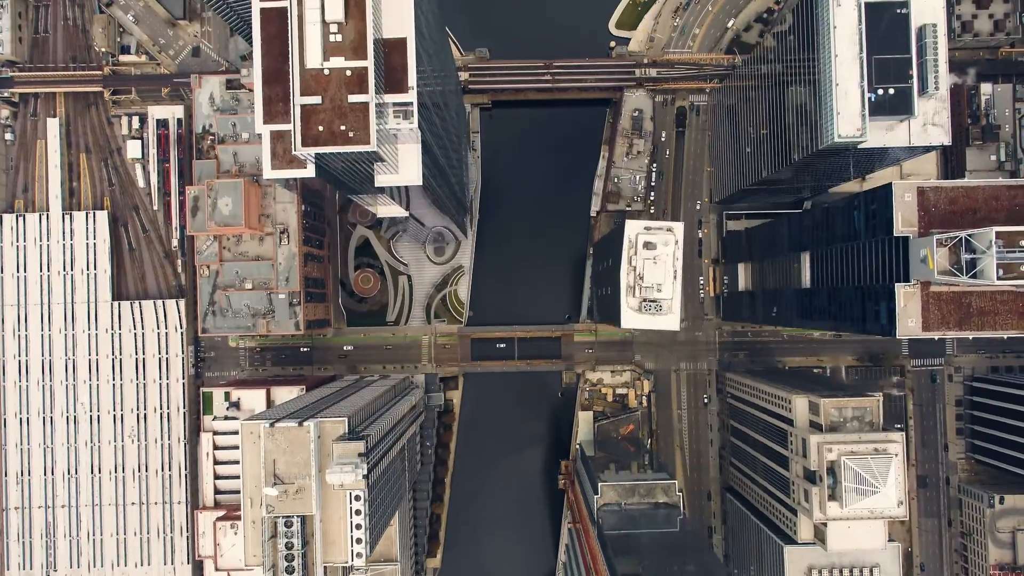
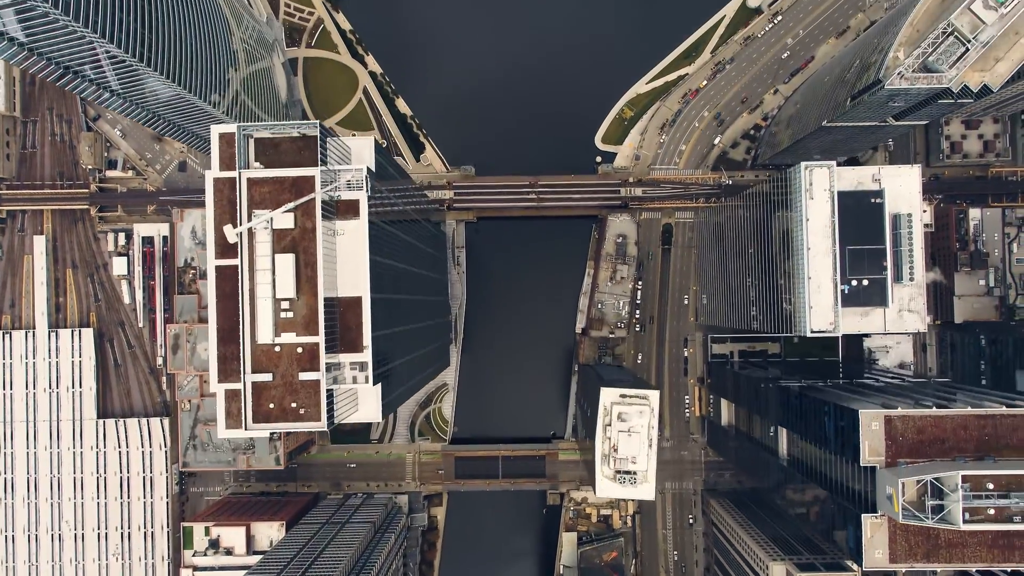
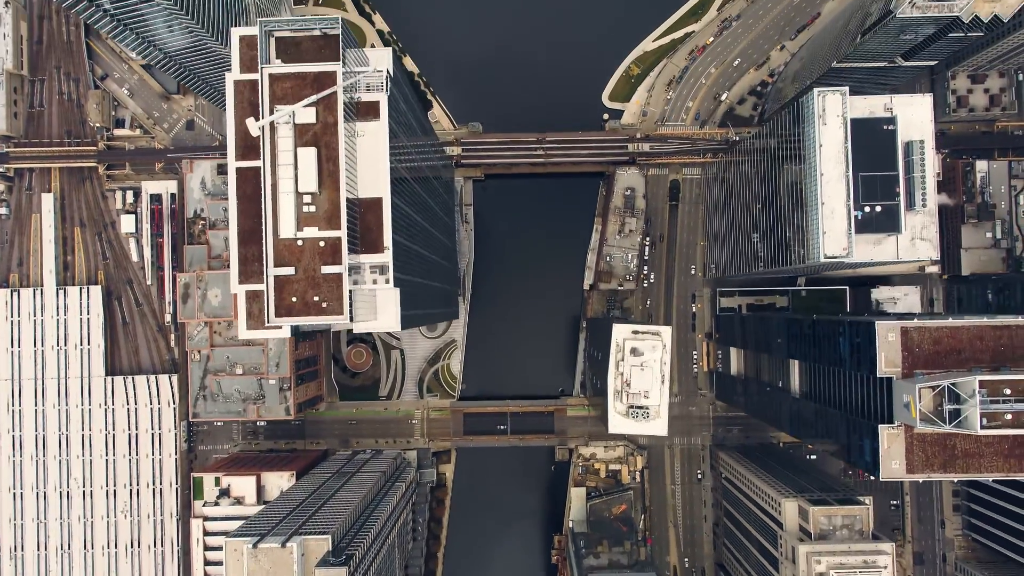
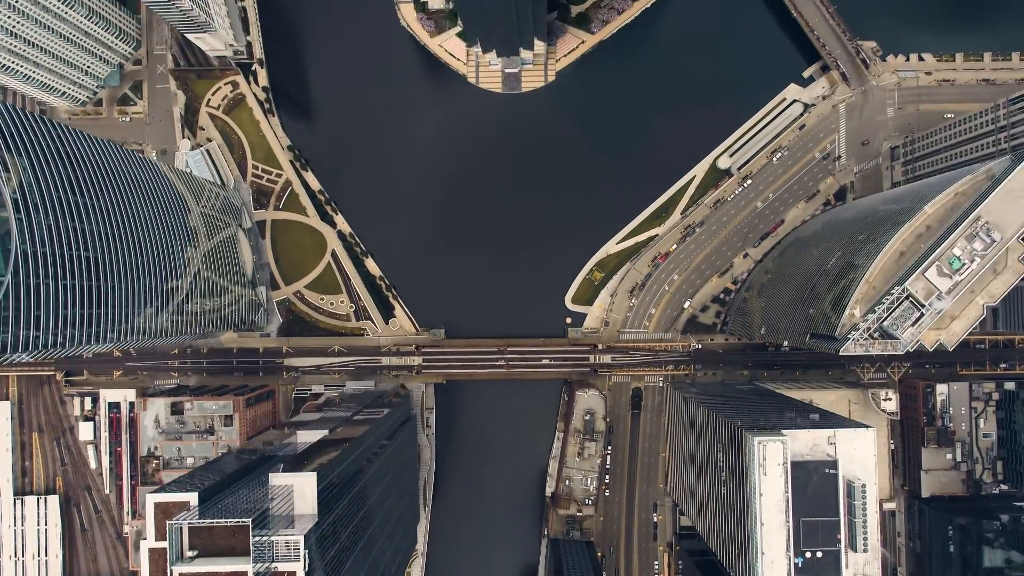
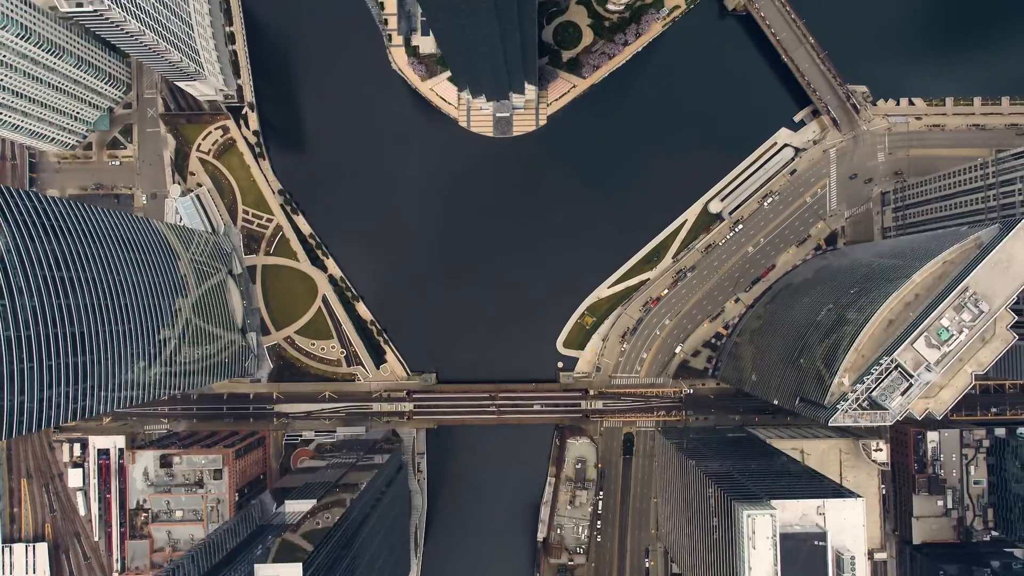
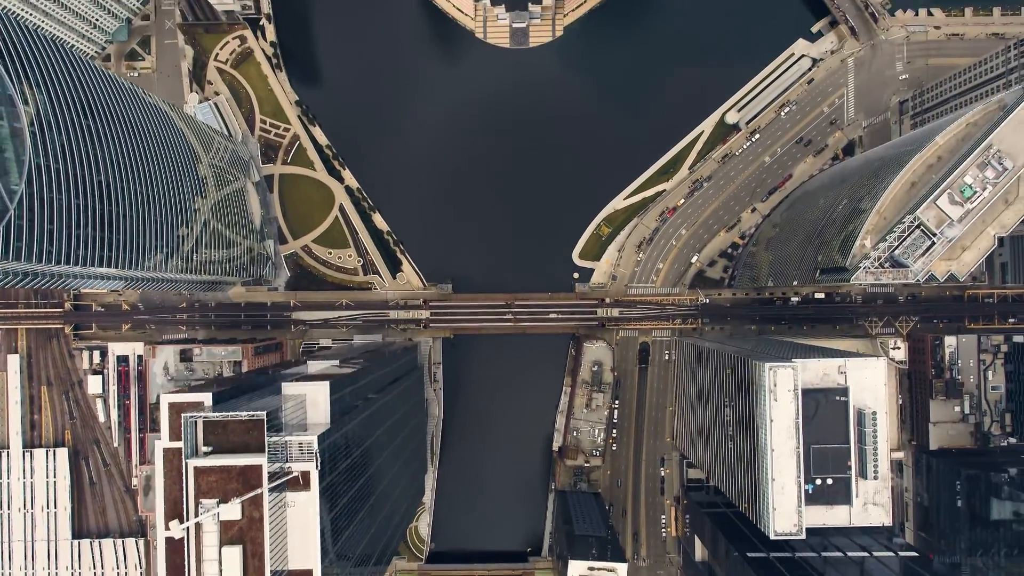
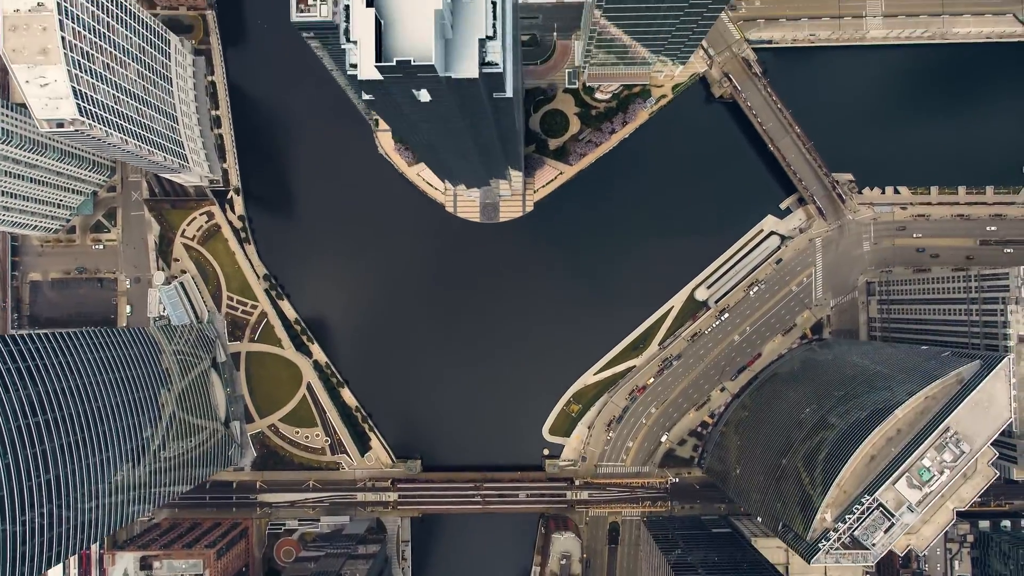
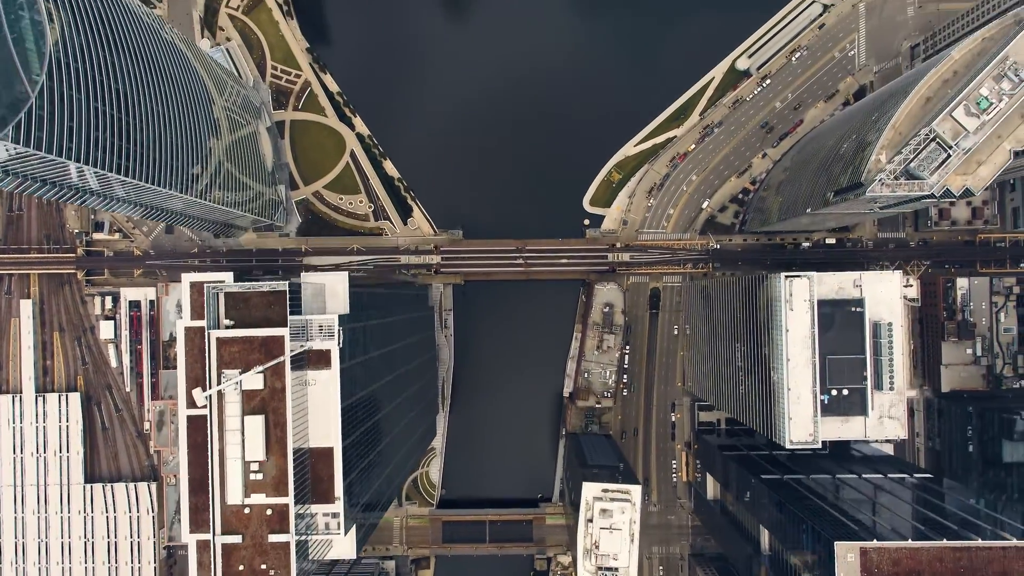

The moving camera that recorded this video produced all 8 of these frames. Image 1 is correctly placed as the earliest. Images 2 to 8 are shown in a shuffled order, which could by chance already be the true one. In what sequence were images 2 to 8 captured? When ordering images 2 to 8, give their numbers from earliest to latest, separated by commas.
3, 2, 8, 6, 4, 5, 7
